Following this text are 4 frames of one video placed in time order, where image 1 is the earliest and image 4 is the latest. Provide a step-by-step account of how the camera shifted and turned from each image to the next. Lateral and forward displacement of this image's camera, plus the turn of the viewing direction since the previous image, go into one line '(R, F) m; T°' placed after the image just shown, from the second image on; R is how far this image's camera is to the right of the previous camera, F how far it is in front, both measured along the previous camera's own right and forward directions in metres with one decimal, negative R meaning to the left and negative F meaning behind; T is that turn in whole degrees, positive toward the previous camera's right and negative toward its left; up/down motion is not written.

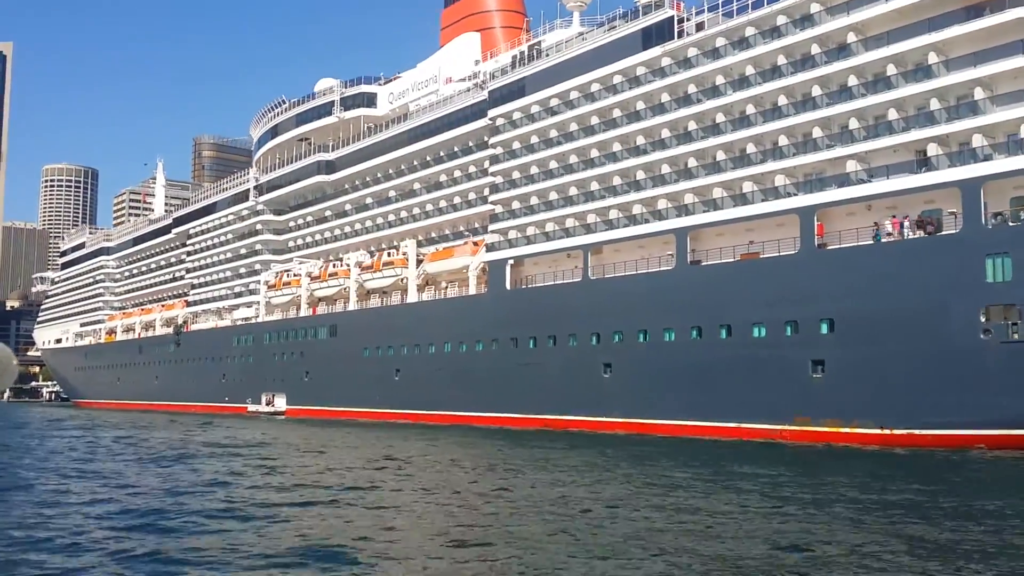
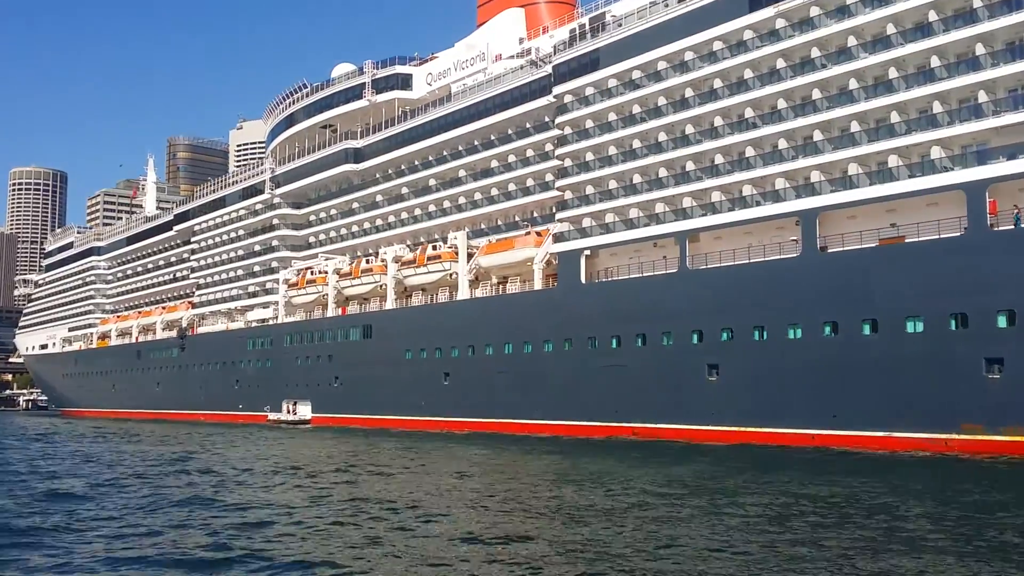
(-2.6, +2.8) m; +2°
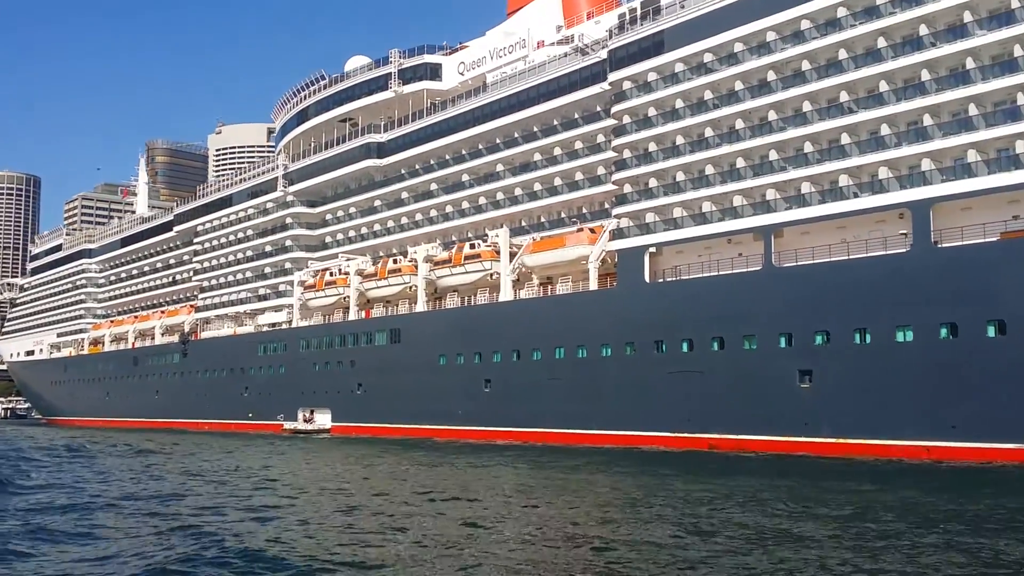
(-1.9, +1.9) m; +1°
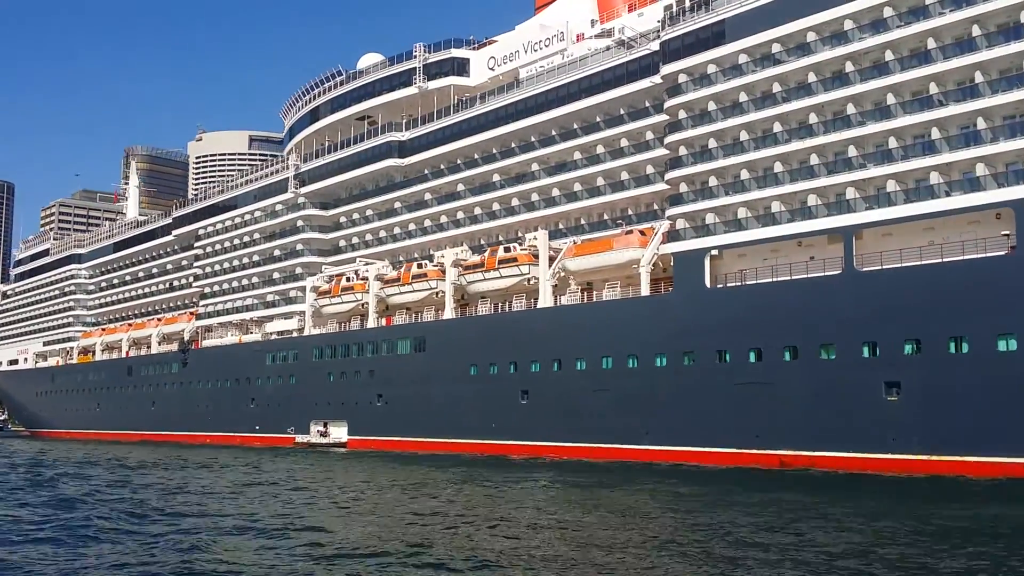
(-1.6, +1.5) m; +1°
